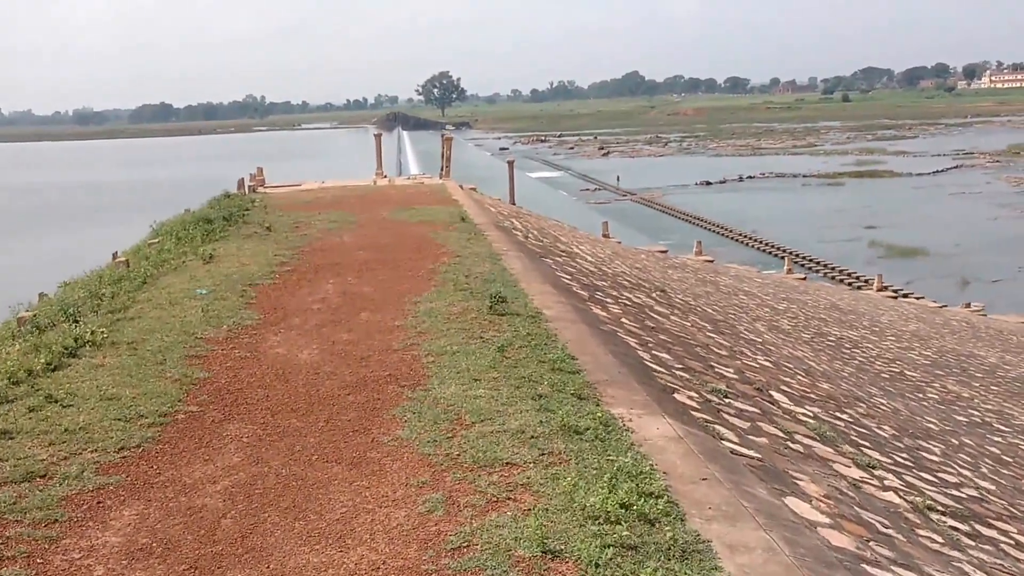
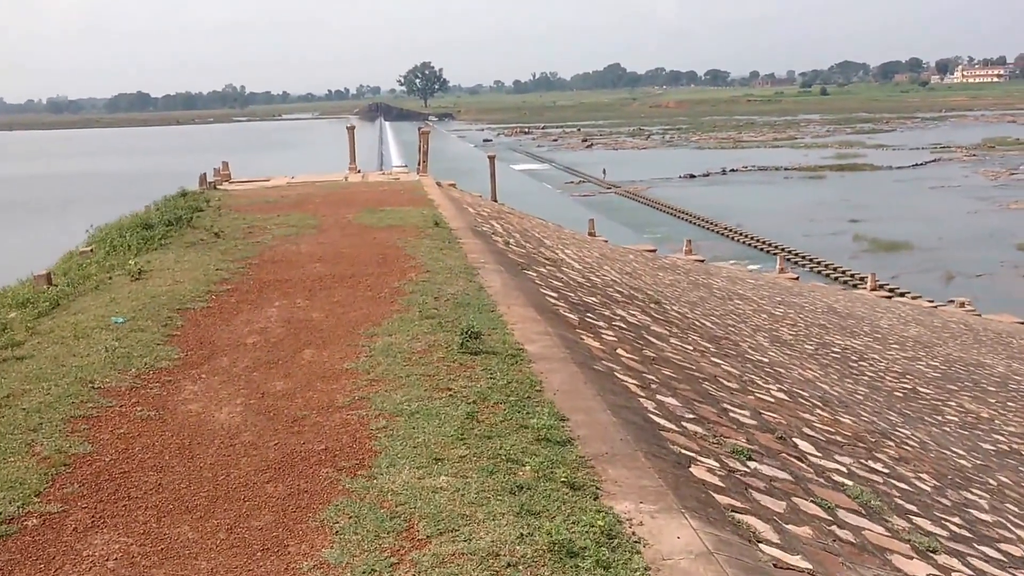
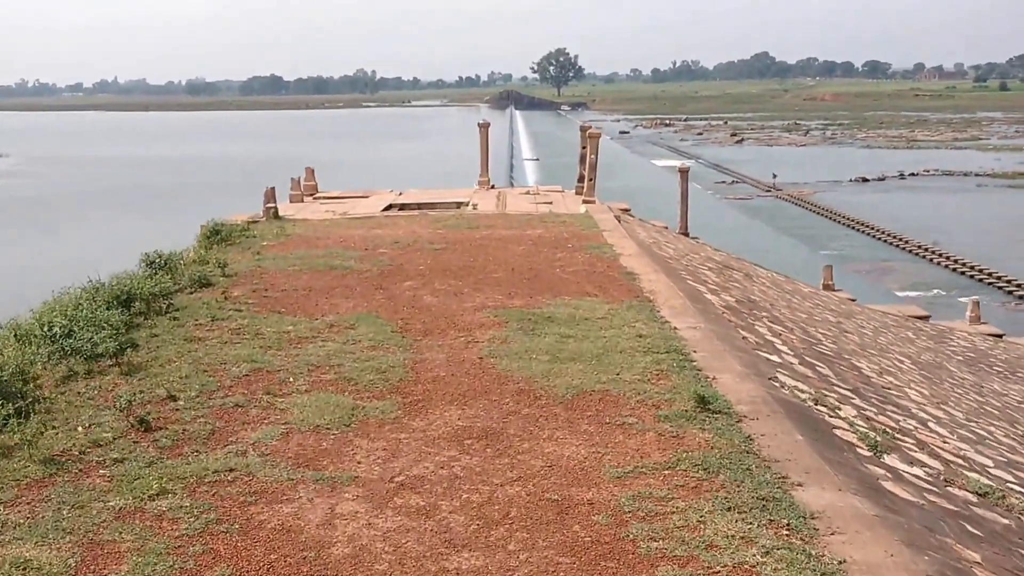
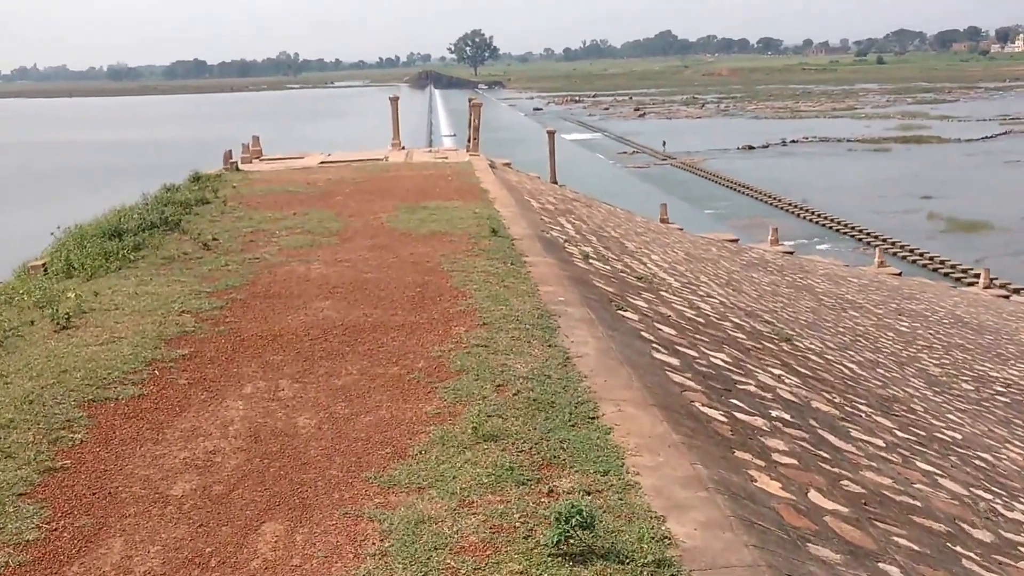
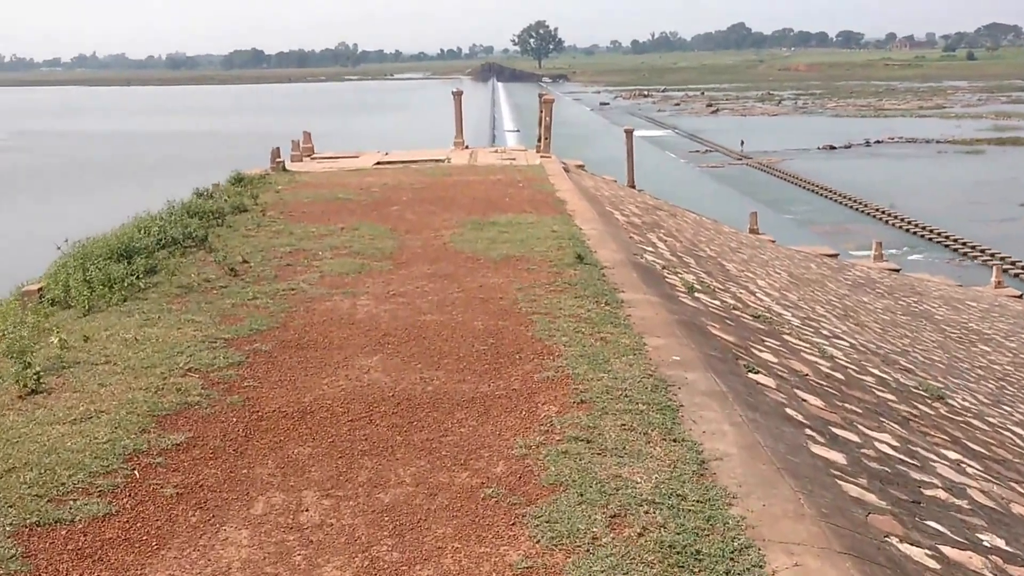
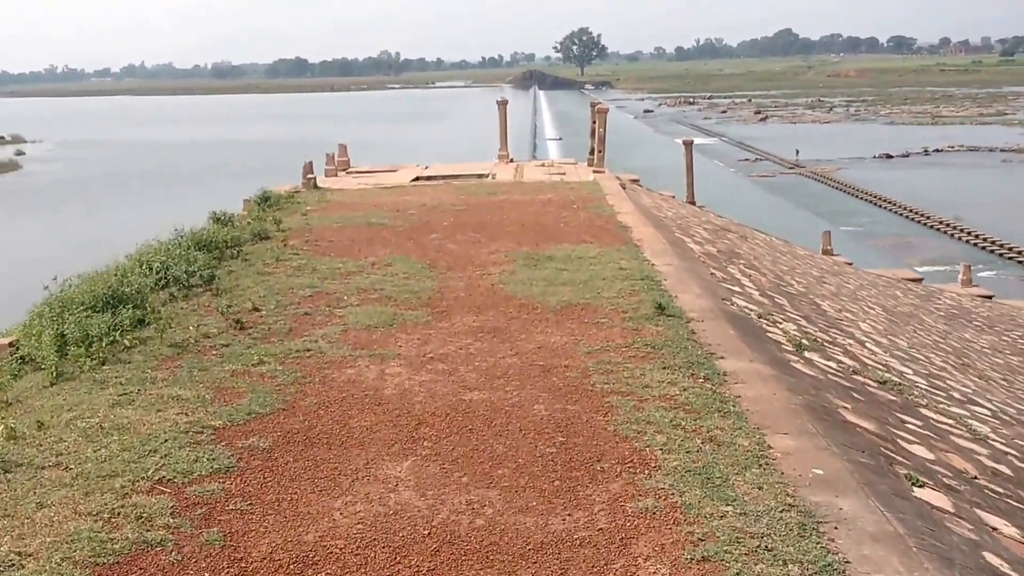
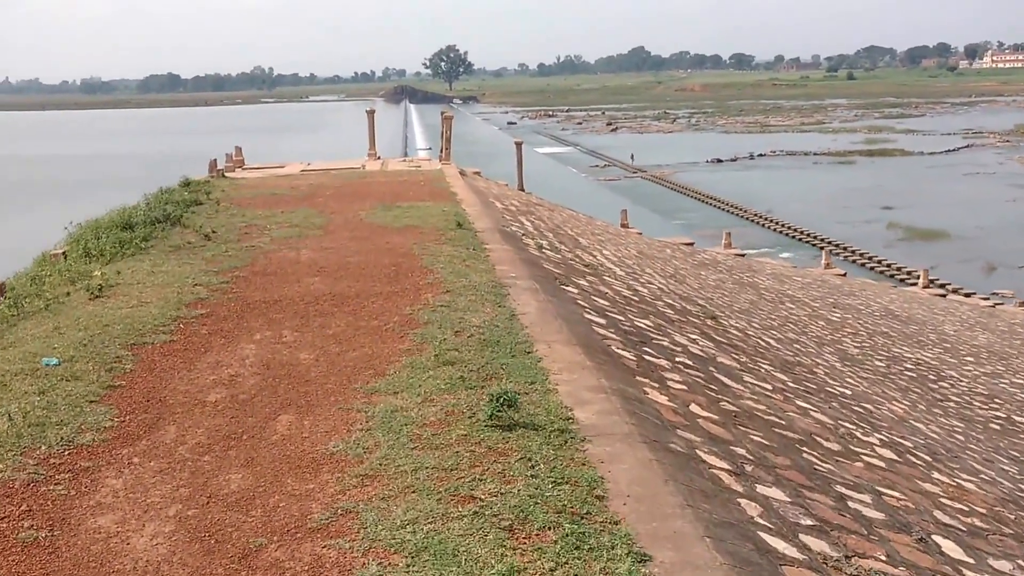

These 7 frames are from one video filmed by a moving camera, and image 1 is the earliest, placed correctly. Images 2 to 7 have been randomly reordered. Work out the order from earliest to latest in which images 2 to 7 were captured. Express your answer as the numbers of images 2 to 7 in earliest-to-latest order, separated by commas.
2, 7, 4, 5, 6, 3
